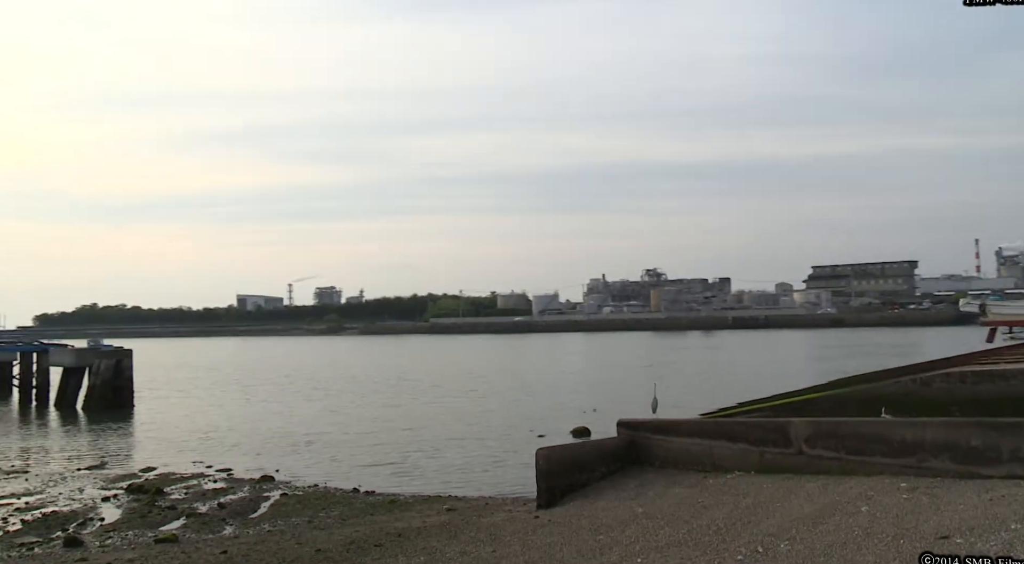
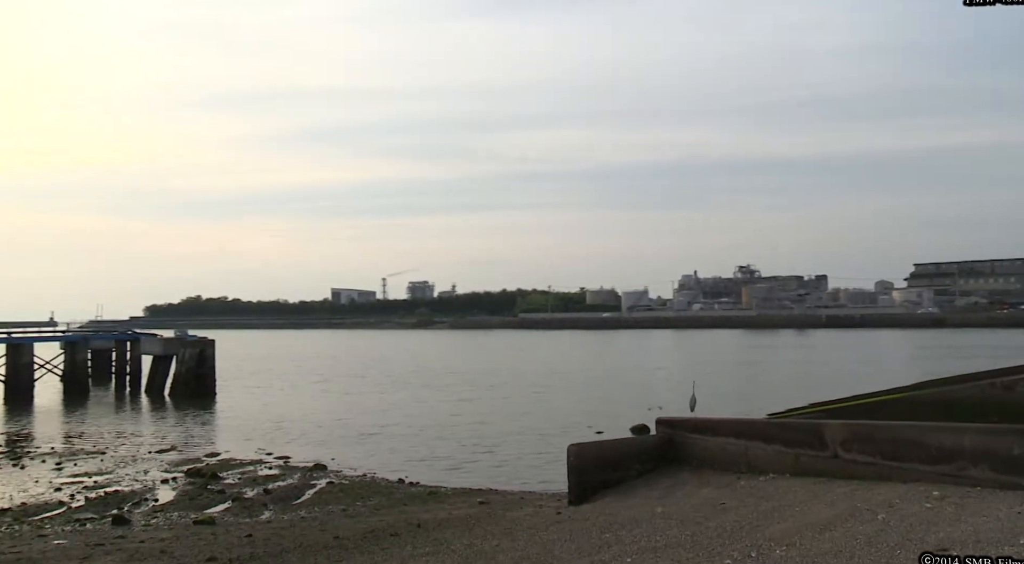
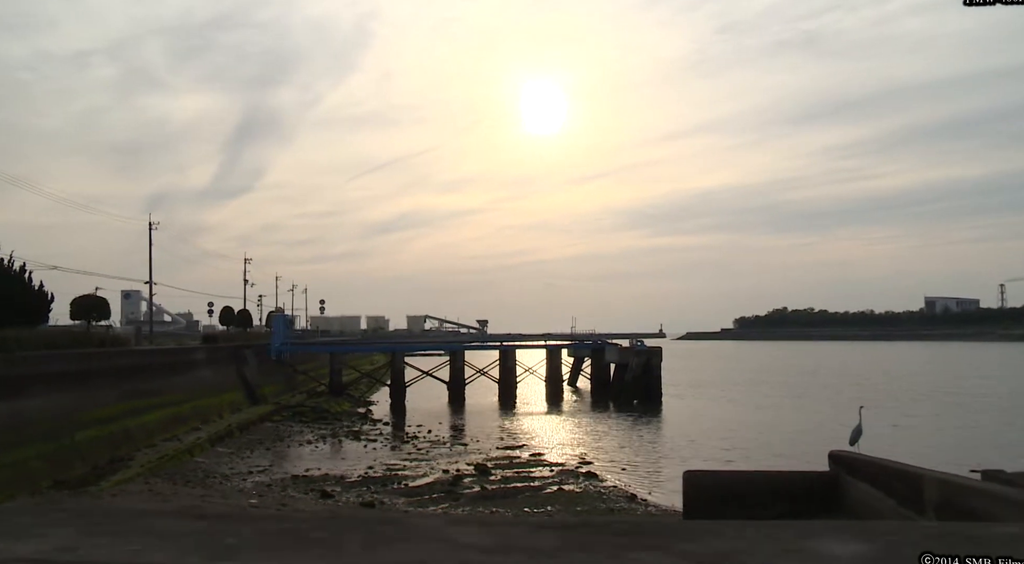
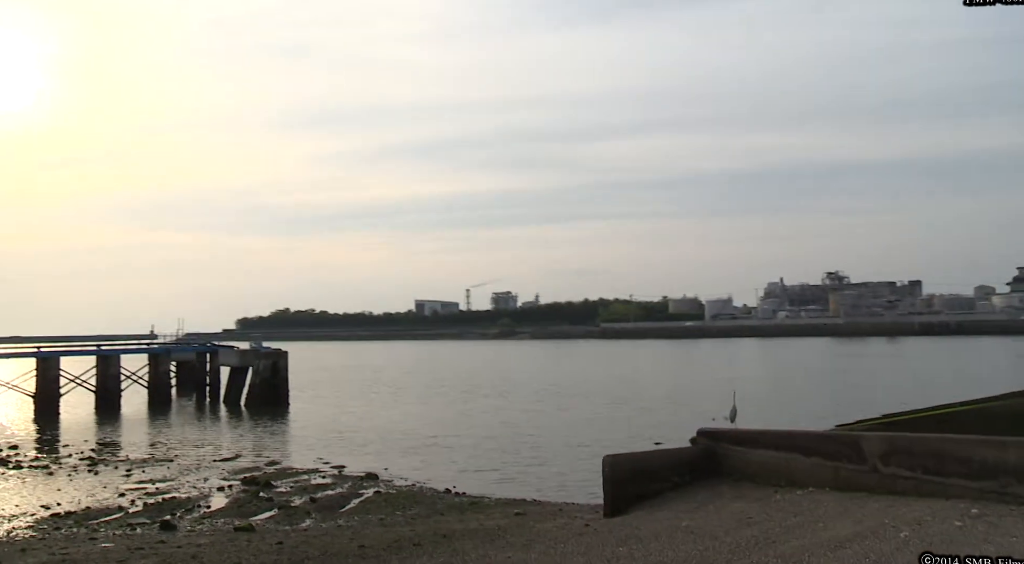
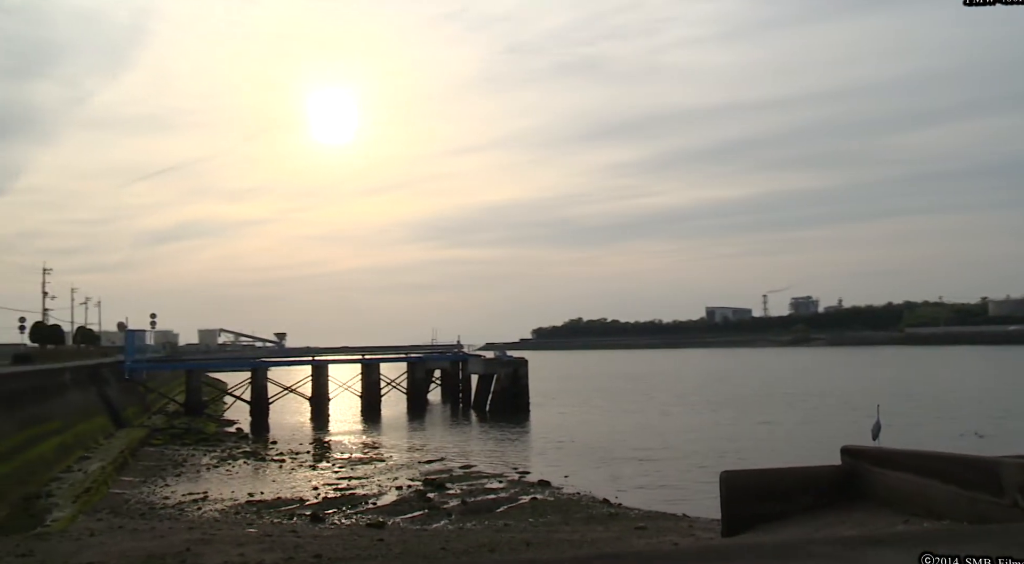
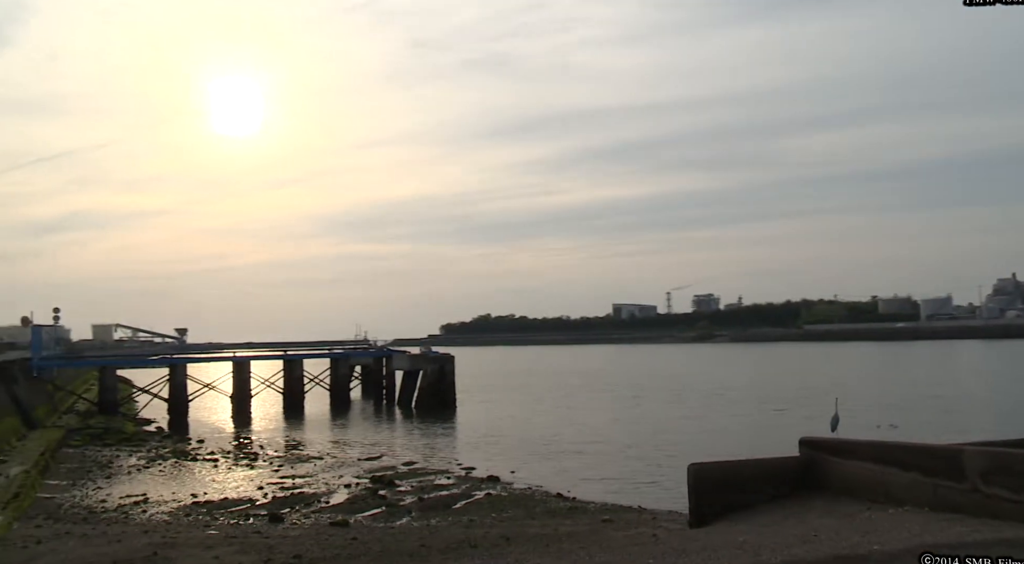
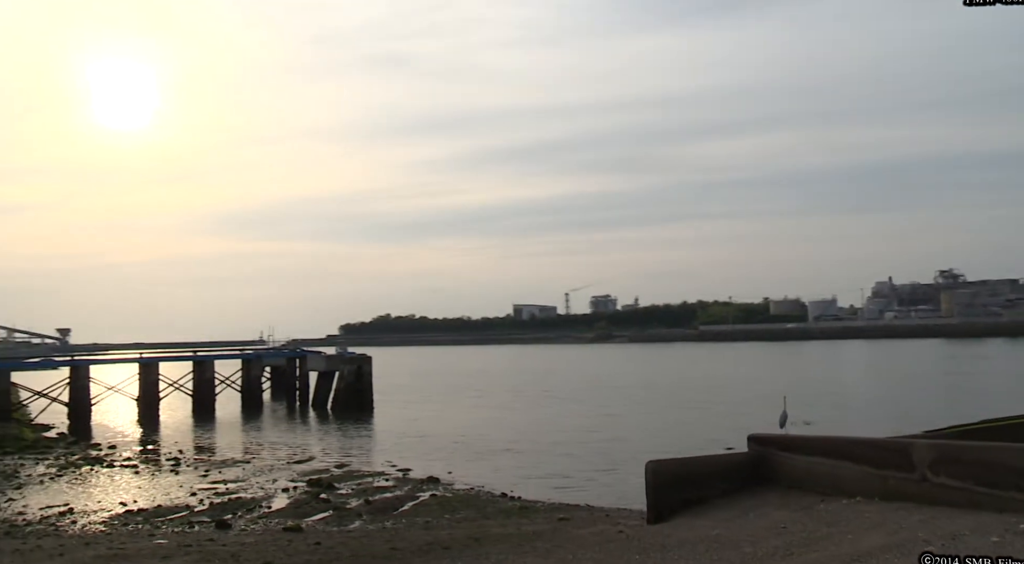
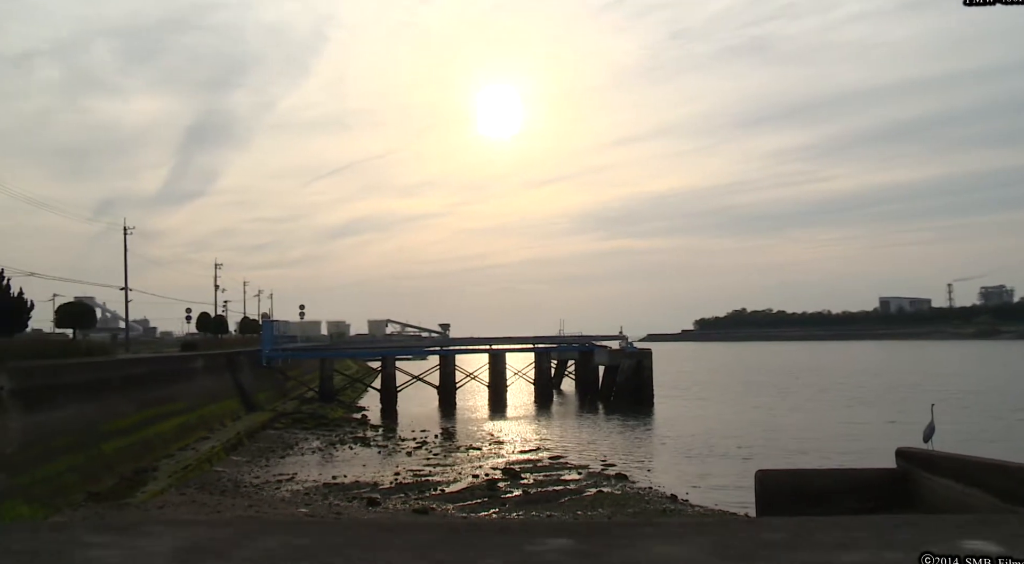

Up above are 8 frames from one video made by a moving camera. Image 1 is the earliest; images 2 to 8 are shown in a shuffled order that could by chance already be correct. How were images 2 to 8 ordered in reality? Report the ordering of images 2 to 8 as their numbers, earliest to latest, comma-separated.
2, 4, 7, 6, 5, 8, 3
